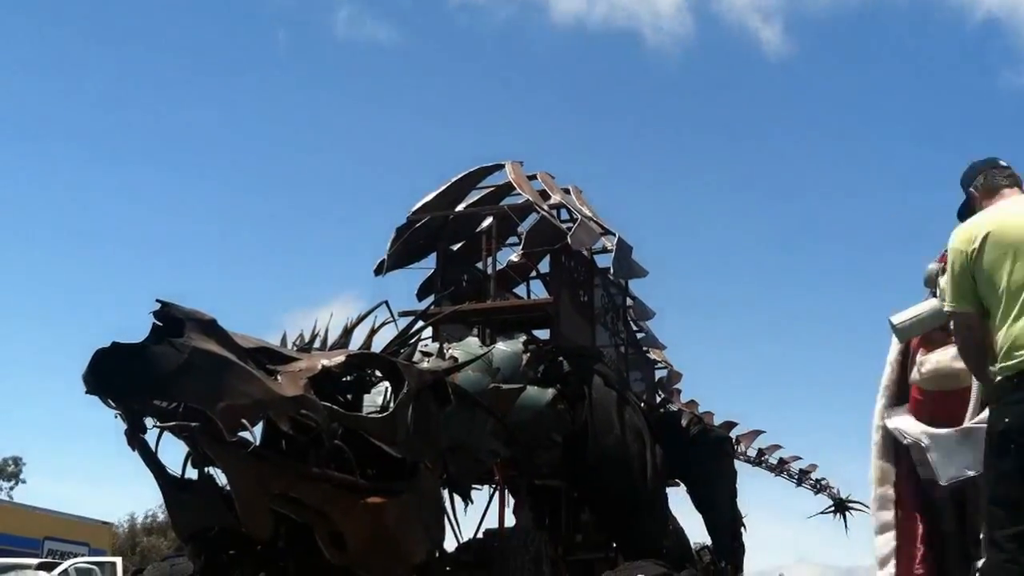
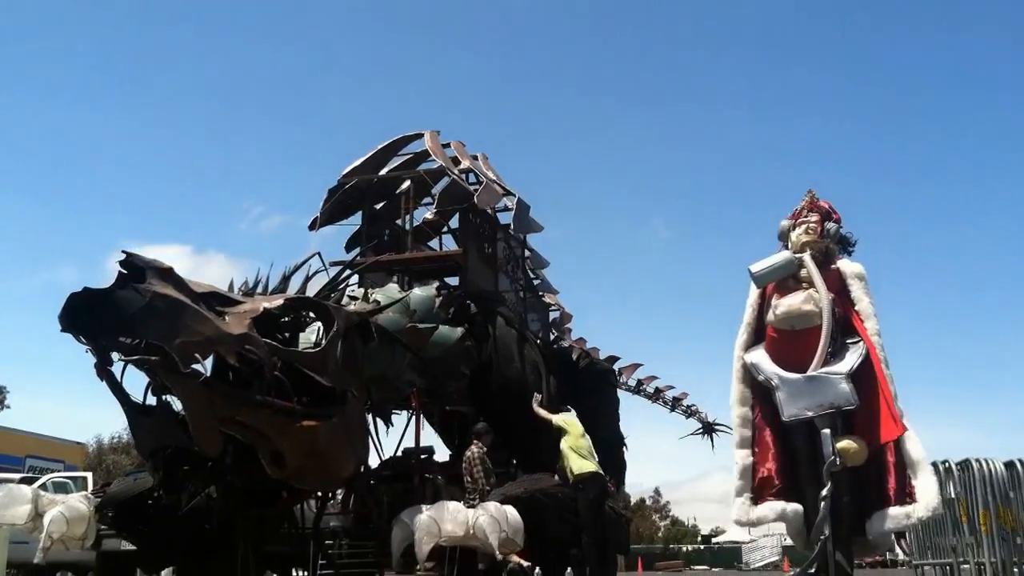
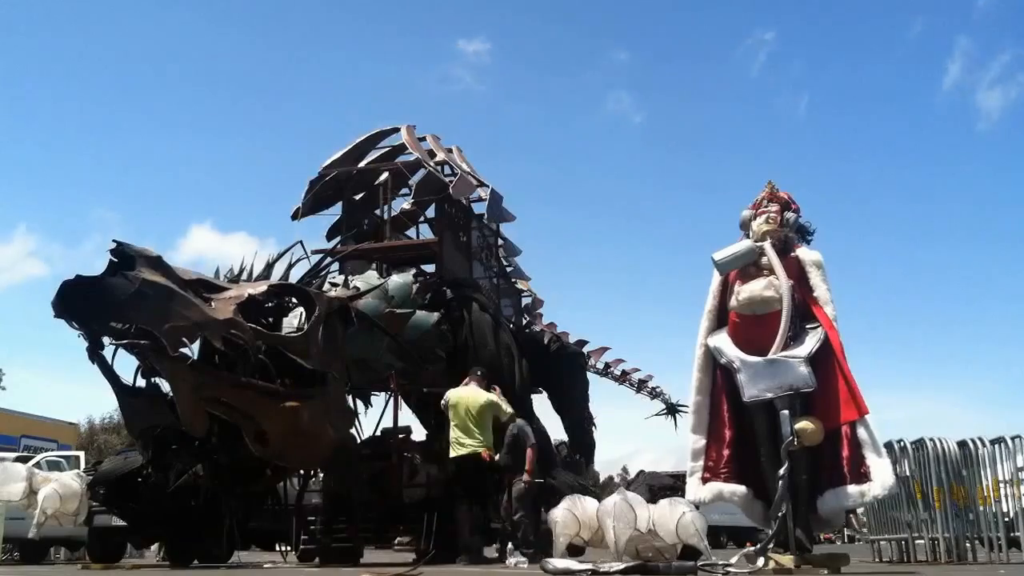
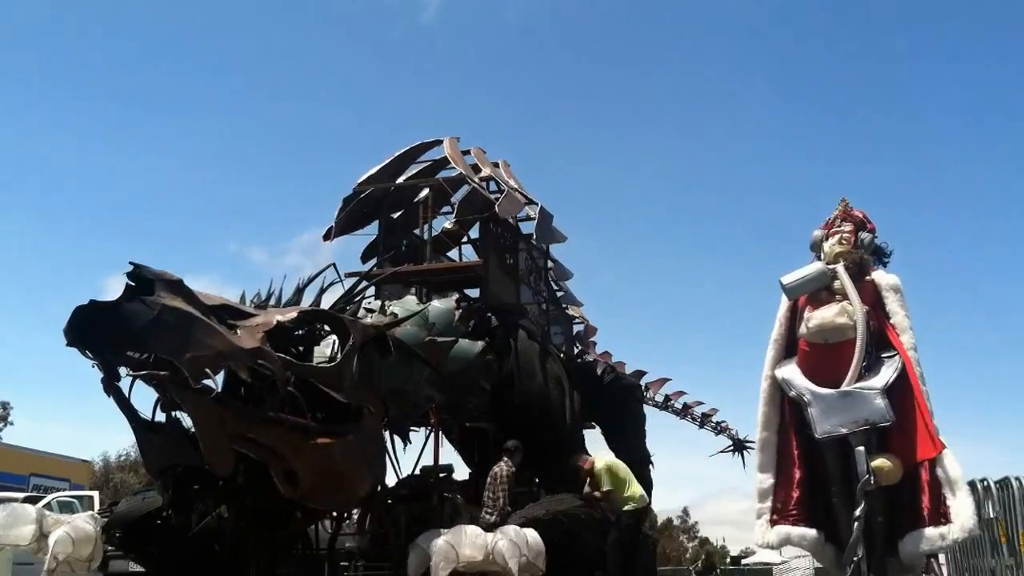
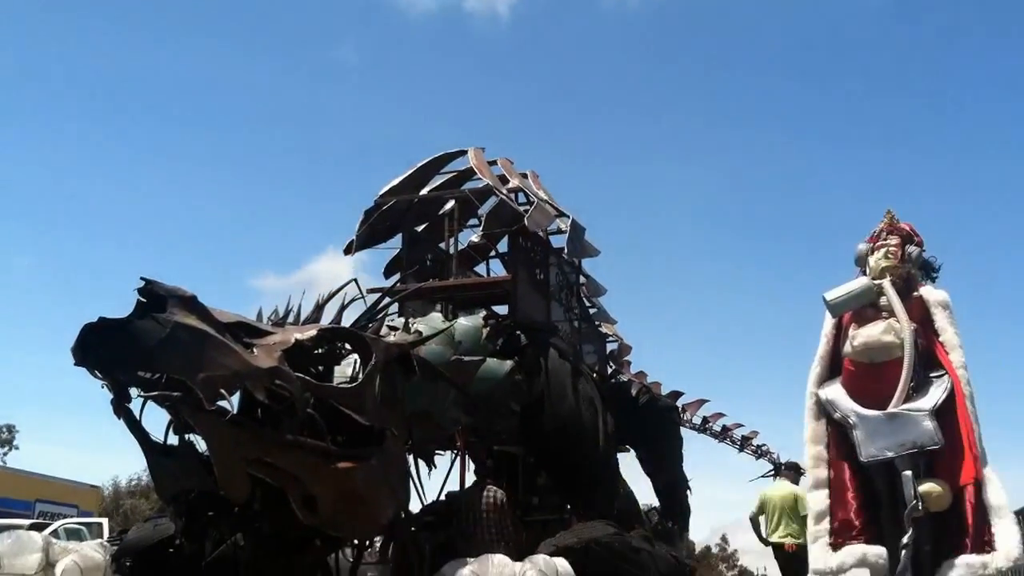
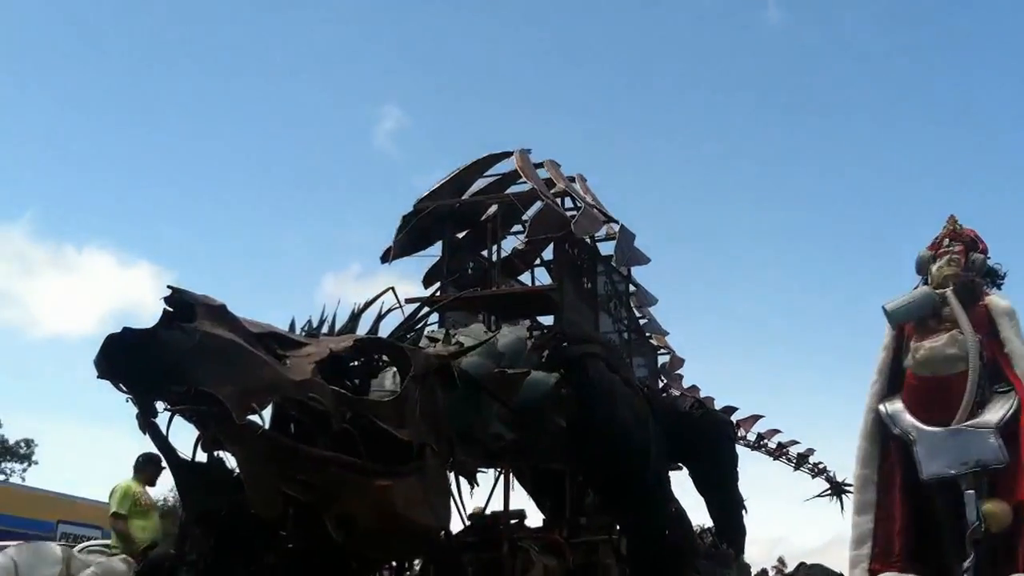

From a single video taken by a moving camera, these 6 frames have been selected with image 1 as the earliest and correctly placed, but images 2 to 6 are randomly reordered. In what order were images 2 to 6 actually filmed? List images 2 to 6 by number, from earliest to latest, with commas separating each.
5, 4, 2, 3, 6
